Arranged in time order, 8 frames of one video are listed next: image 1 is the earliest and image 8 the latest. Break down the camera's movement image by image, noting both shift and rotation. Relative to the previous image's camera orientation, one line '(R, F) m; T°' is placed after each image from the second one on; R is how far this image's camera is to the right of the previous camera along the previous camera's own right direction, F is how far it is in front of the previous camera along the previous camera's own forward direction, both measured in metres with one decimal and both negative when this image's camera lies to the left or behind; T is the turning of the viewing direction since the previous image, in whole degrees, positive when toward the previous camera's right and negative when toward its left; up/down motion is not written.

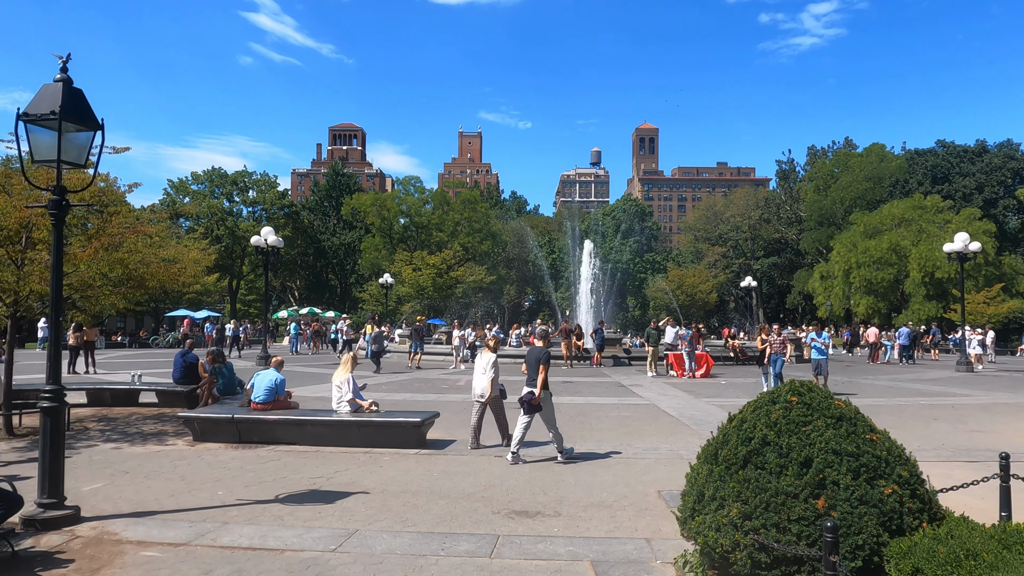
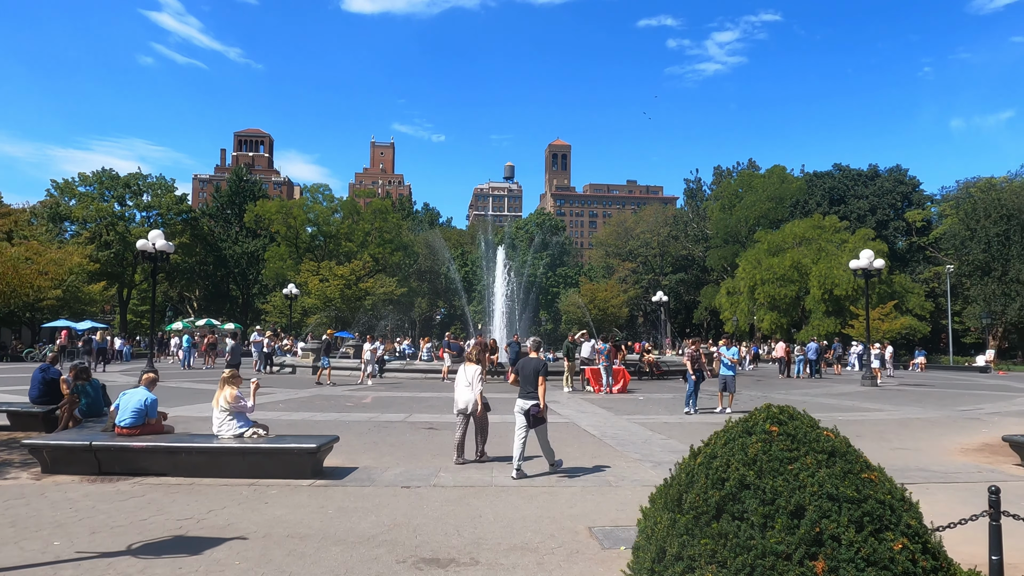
(0.0, +1.0) m; +7°
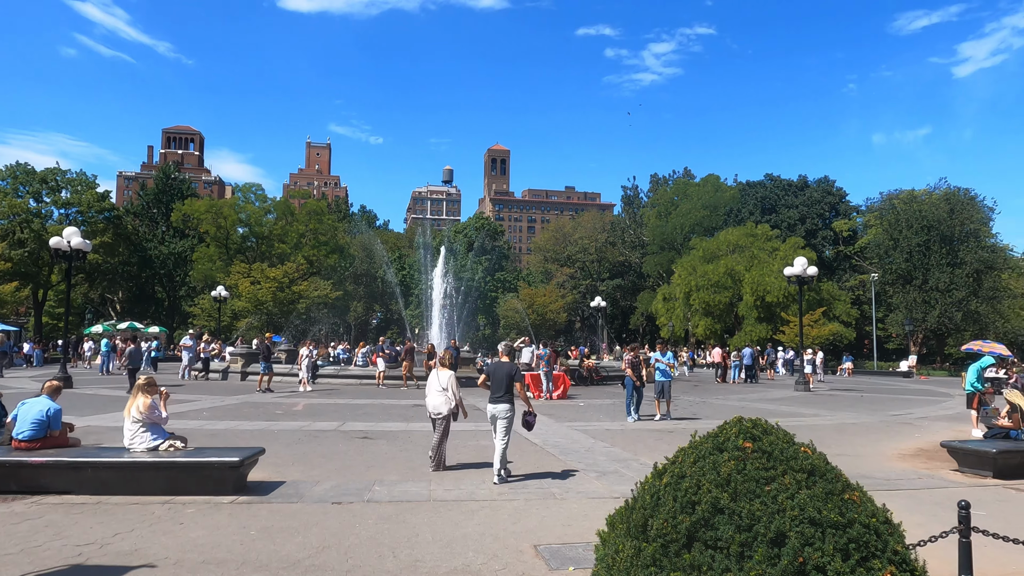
(0.0, +0.4) m; +5°
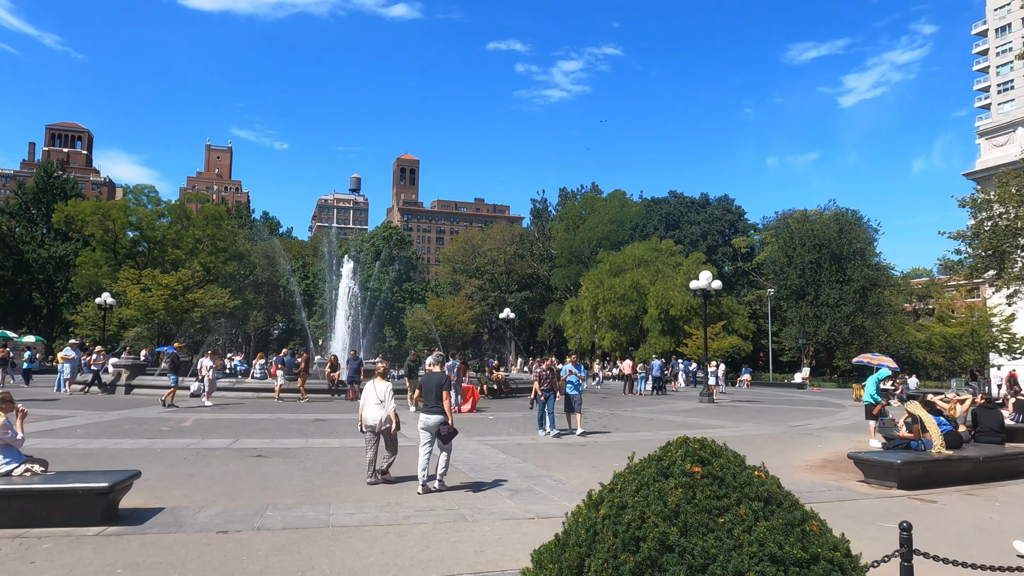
(0.0, +0.5) m; +7°
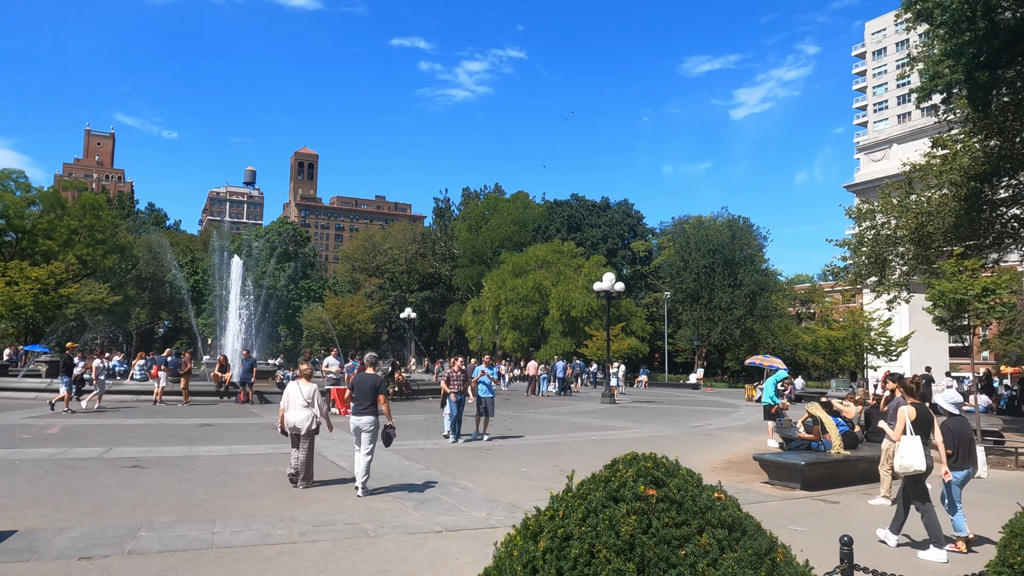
(-0.1, +0.4) m; +7°
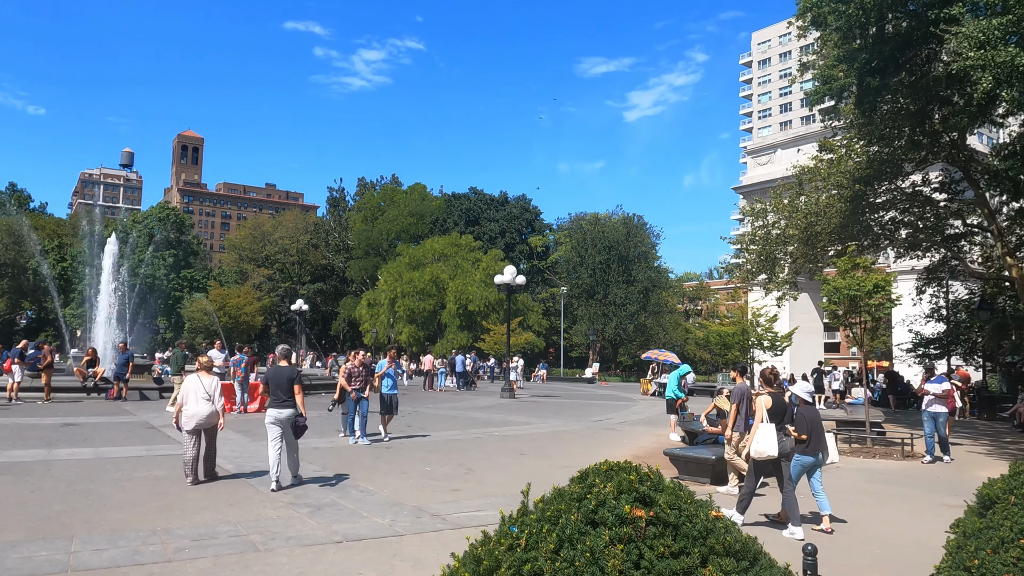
(-0.1, +0.5) m; +8°
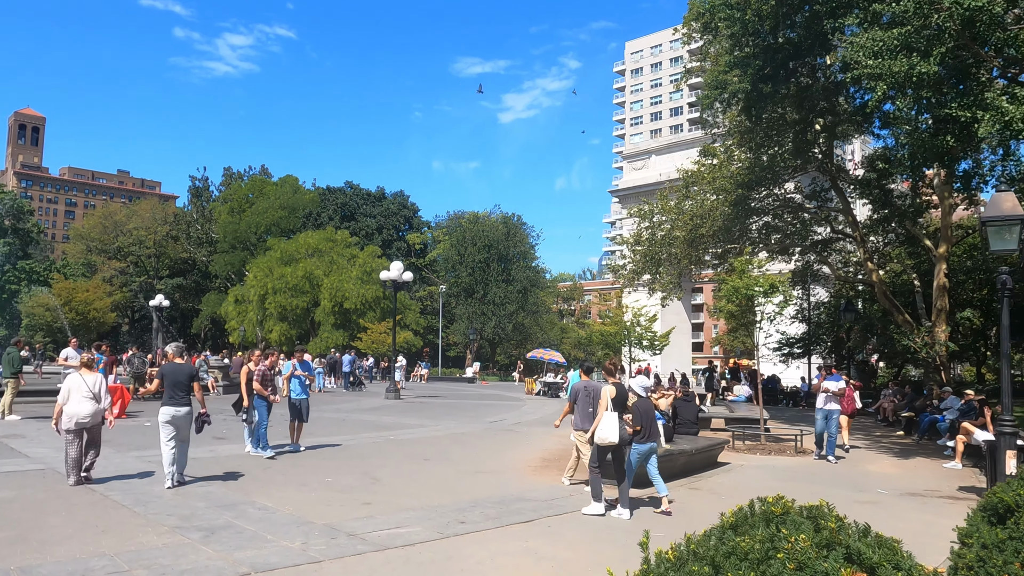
(-0.5, +0.7) m; +10°
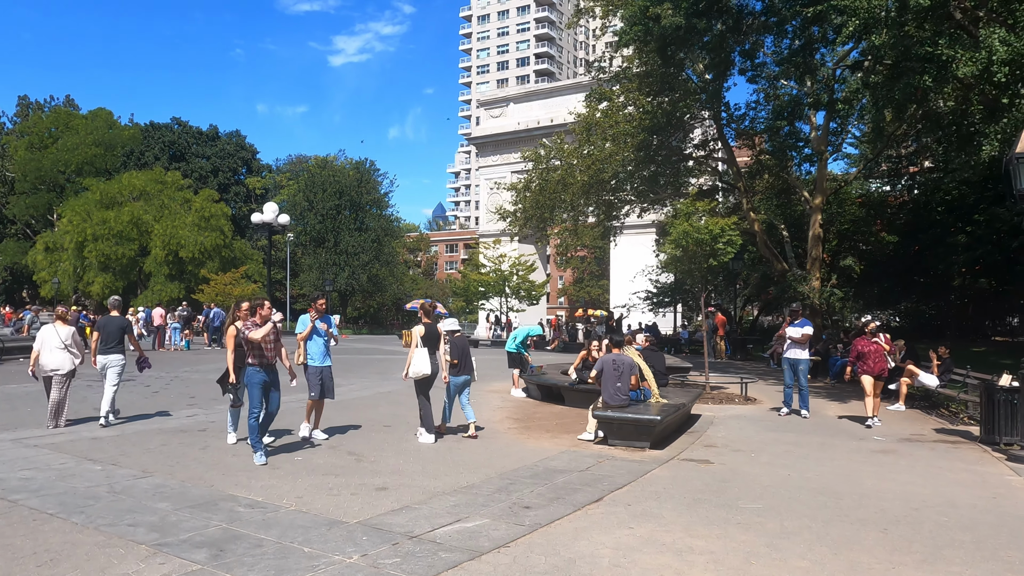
(-1.7, +1.6) m; +13°
